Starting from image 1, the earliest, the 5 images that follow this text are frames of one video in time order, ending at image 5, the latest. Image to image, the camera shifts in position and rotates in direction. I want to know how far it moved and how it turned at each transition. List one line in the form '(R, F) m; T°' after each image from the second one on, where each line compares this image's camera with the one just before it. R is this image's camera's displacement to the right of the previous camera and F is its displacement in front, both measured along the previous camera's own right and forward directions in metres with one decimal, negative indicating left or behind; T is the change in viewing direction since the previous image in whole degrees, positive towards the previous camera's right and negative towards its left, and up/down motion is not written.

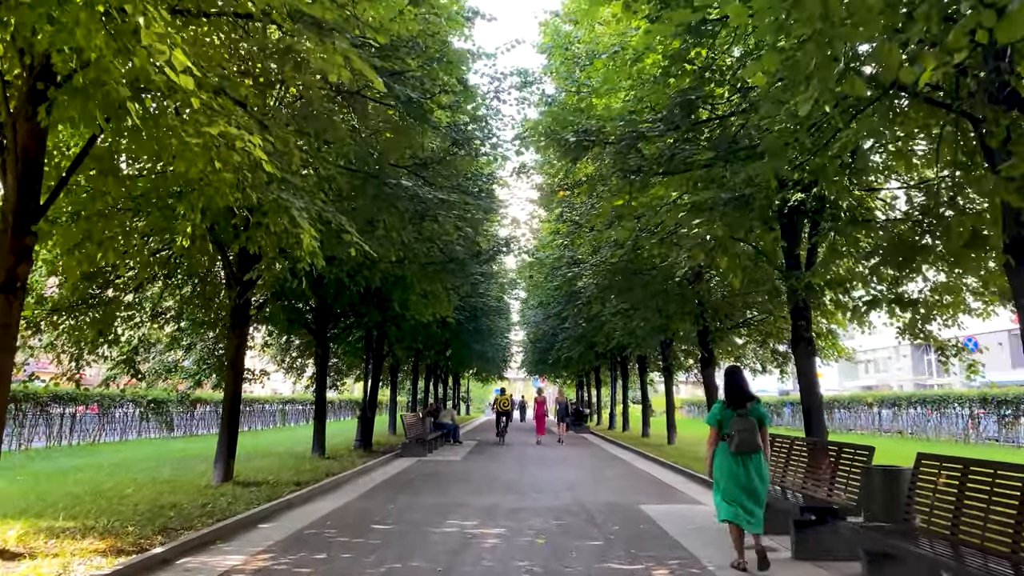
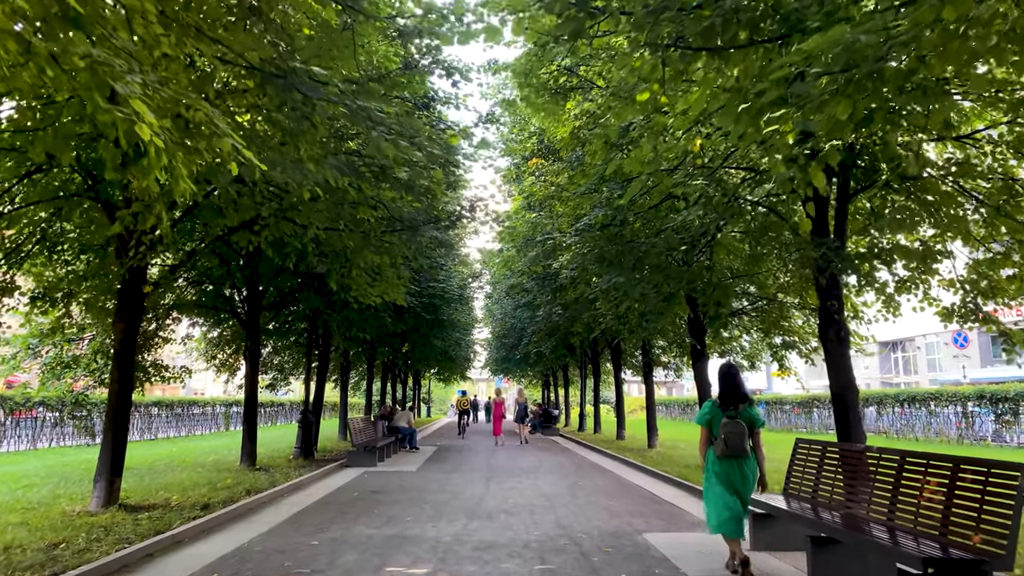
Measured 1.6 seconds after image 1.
(0.0, +2.5) m; +3°
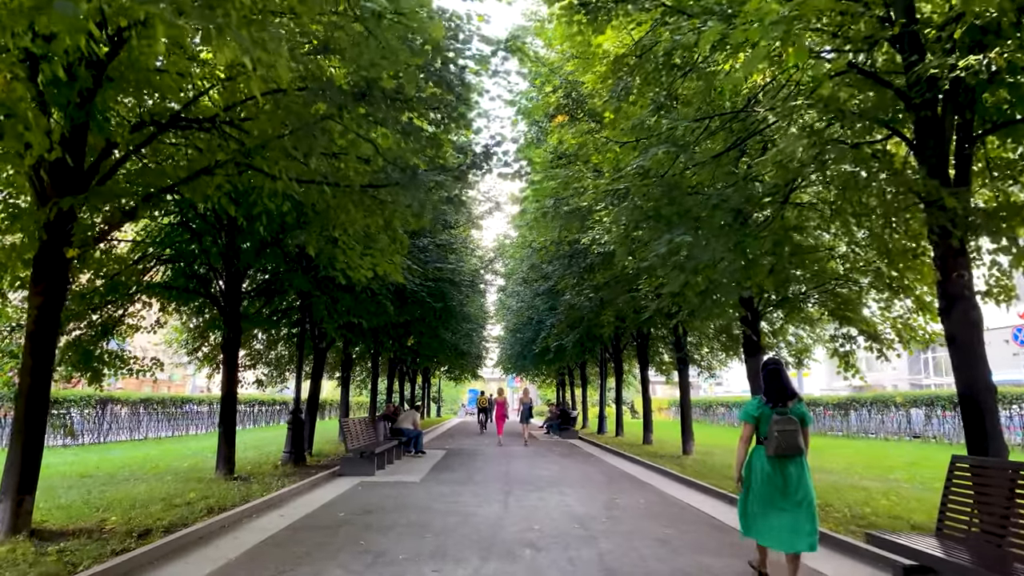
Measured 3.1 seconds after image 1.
(-0.2, +2.3) m; -1°
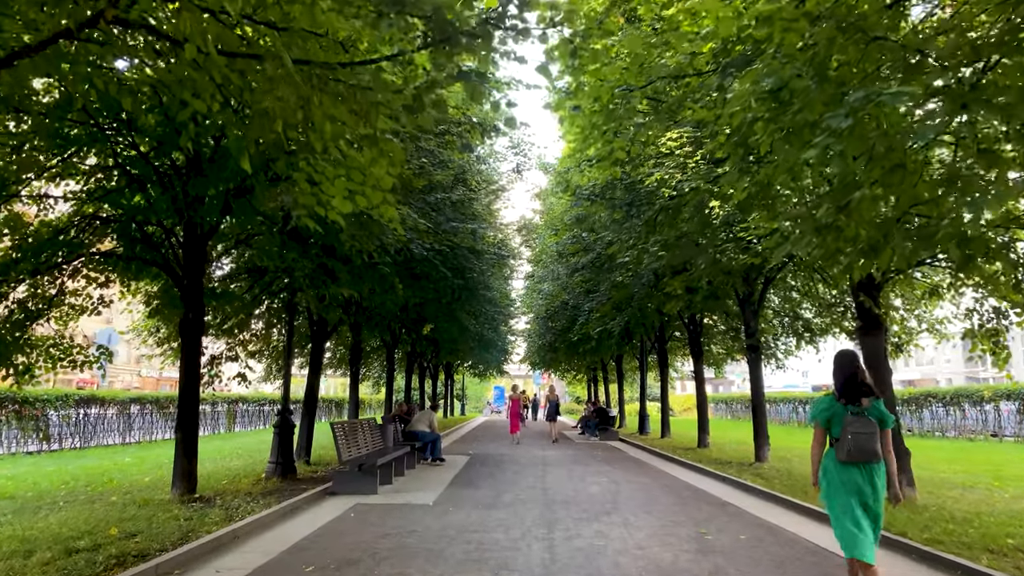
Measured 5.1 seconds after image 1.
(-0.2, +3.2) m; -2°
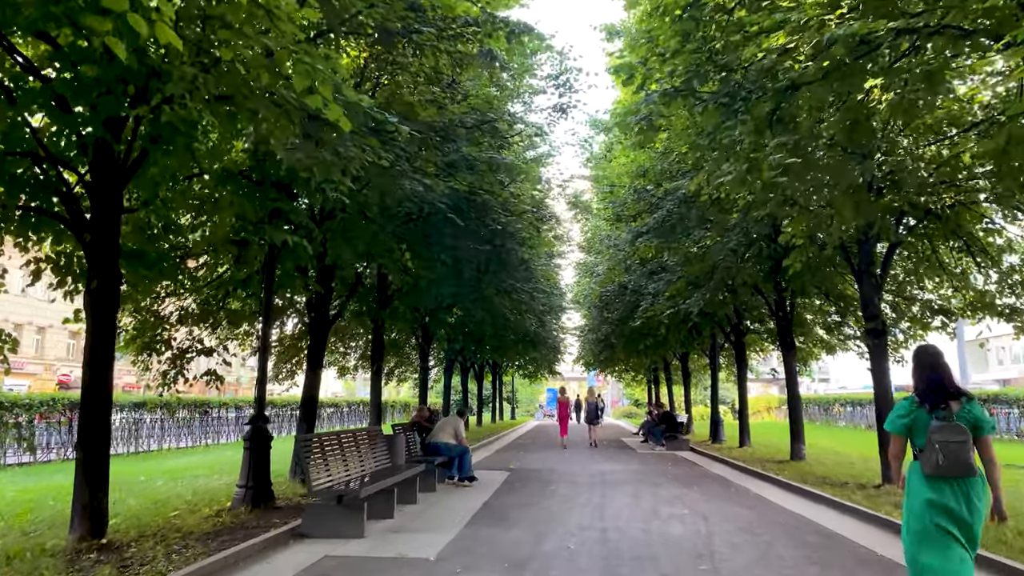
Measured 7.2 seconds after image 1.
(+0.2, +3.4) m; -4°
